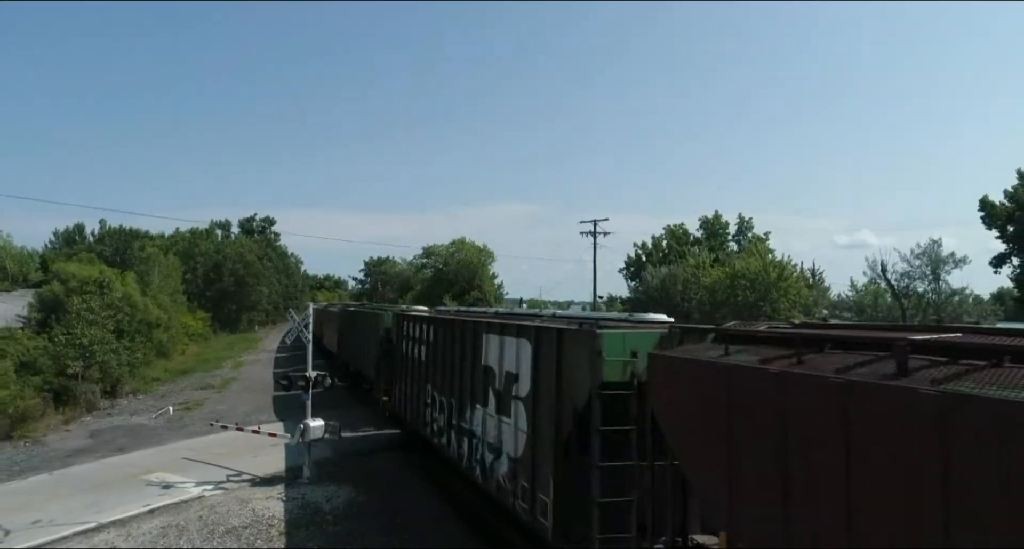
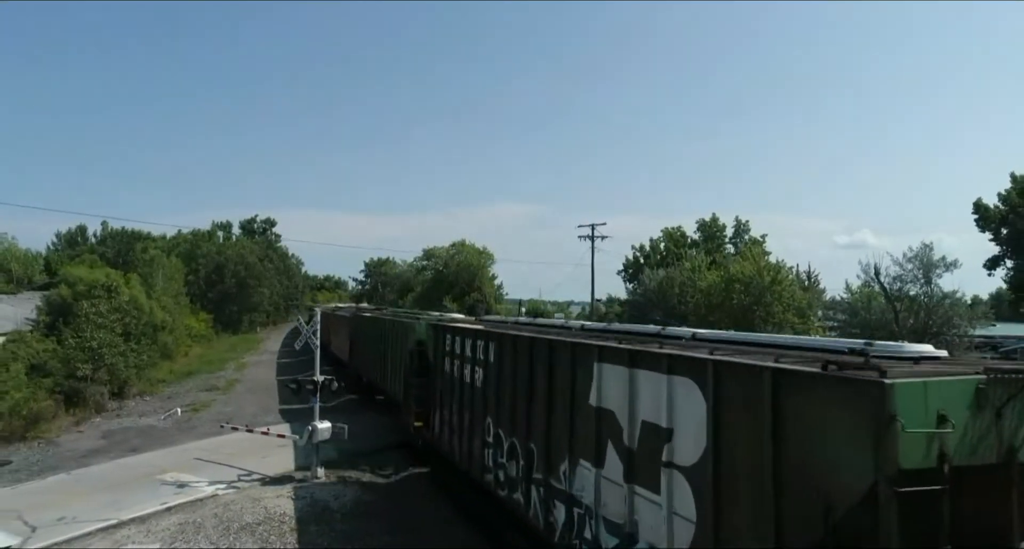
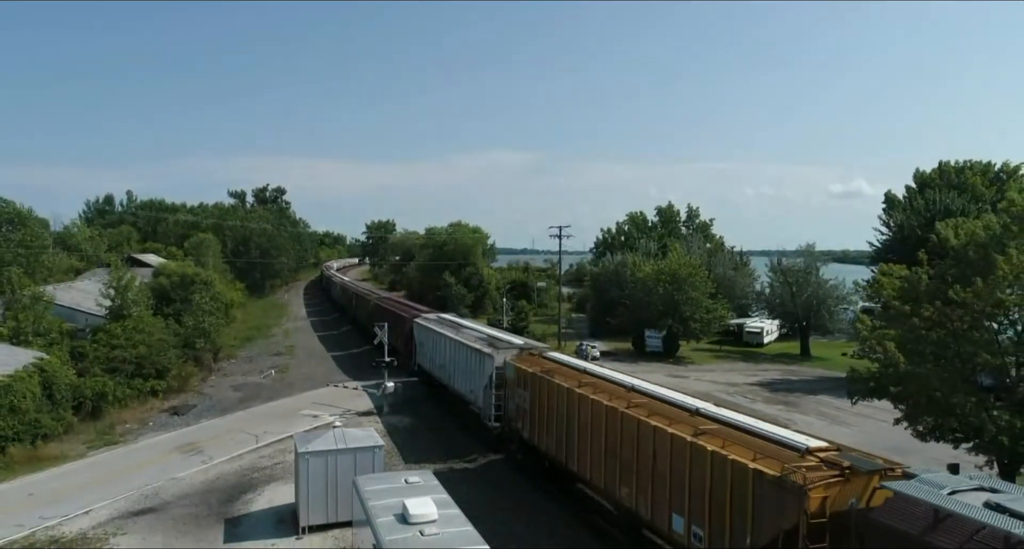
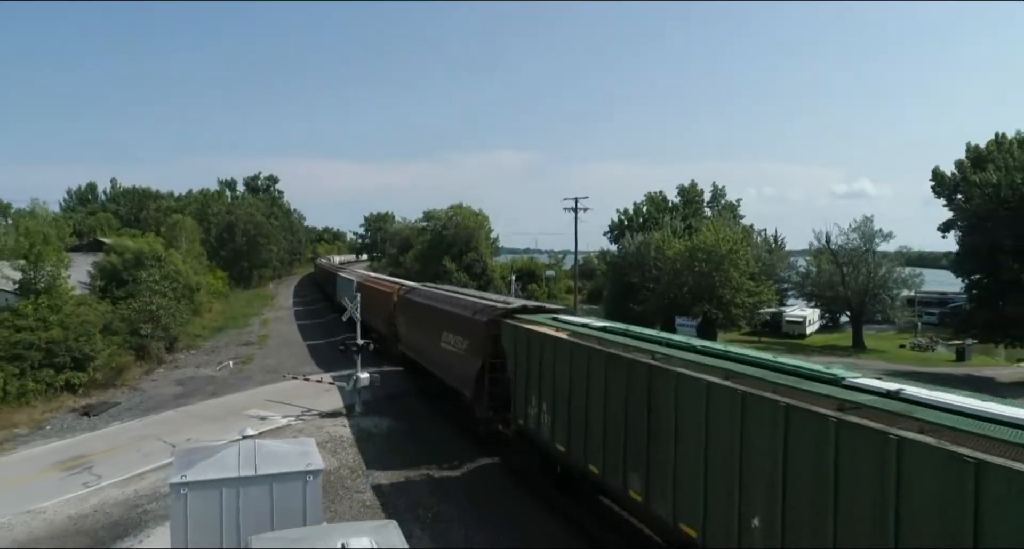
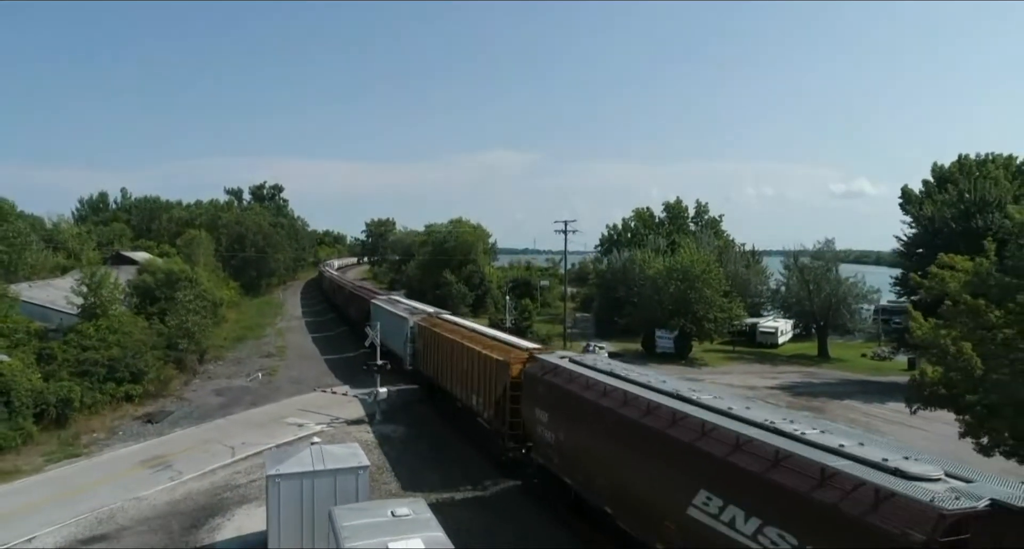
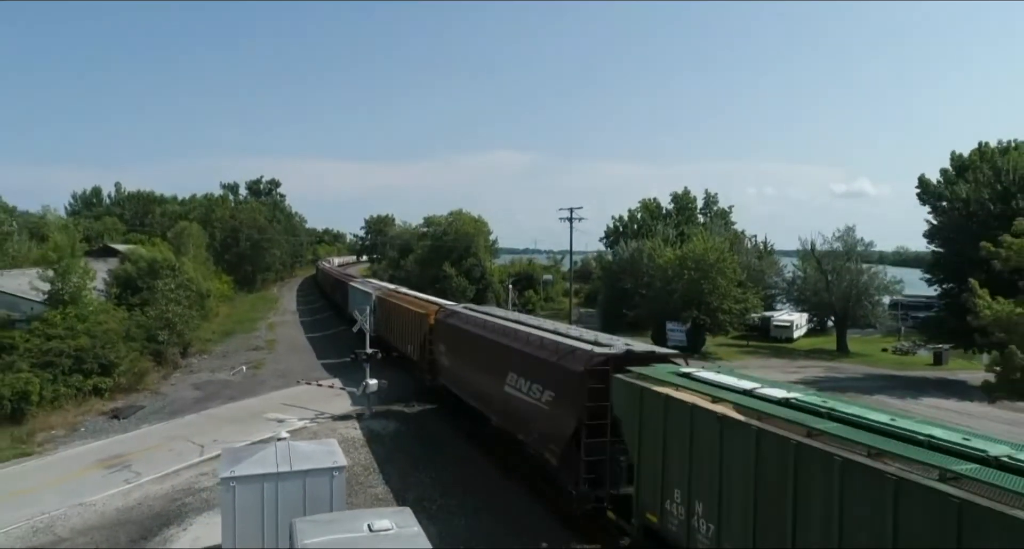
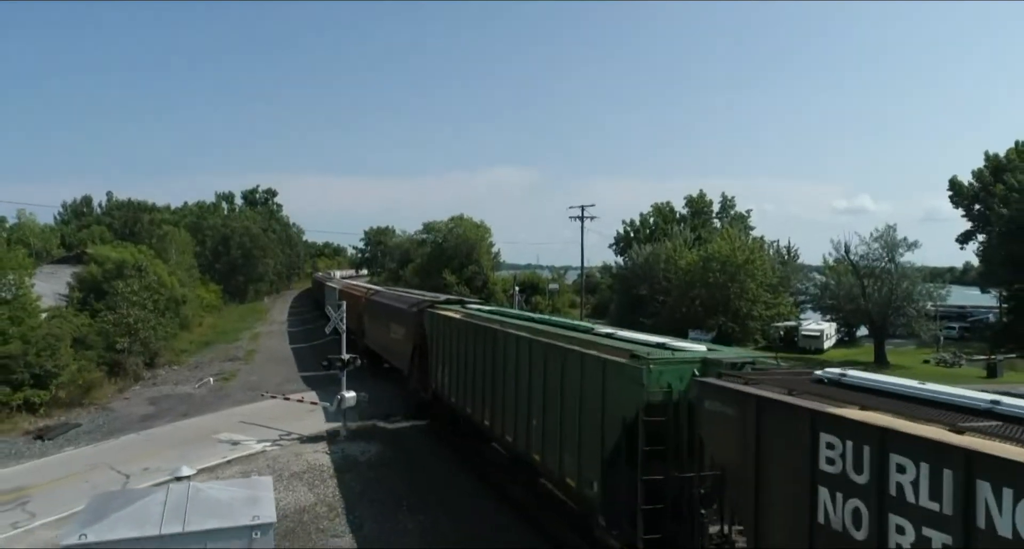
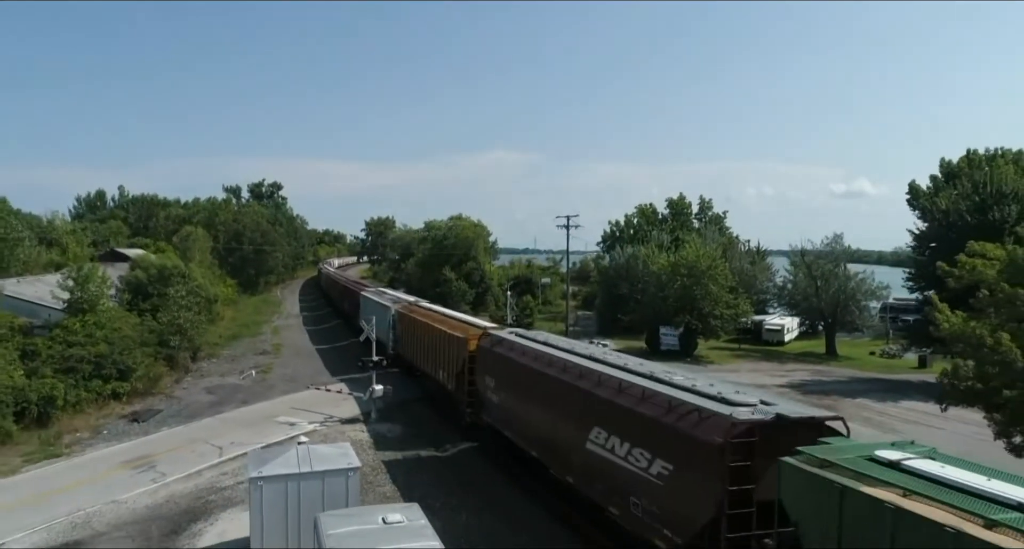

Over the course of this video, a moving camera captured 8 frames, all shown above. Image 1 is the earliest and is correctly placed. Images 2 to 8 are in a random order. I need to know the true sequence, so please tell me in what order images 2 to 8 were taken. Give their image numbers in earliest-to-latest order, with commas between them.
2, 7, 4, 6, 8, 5, 3
